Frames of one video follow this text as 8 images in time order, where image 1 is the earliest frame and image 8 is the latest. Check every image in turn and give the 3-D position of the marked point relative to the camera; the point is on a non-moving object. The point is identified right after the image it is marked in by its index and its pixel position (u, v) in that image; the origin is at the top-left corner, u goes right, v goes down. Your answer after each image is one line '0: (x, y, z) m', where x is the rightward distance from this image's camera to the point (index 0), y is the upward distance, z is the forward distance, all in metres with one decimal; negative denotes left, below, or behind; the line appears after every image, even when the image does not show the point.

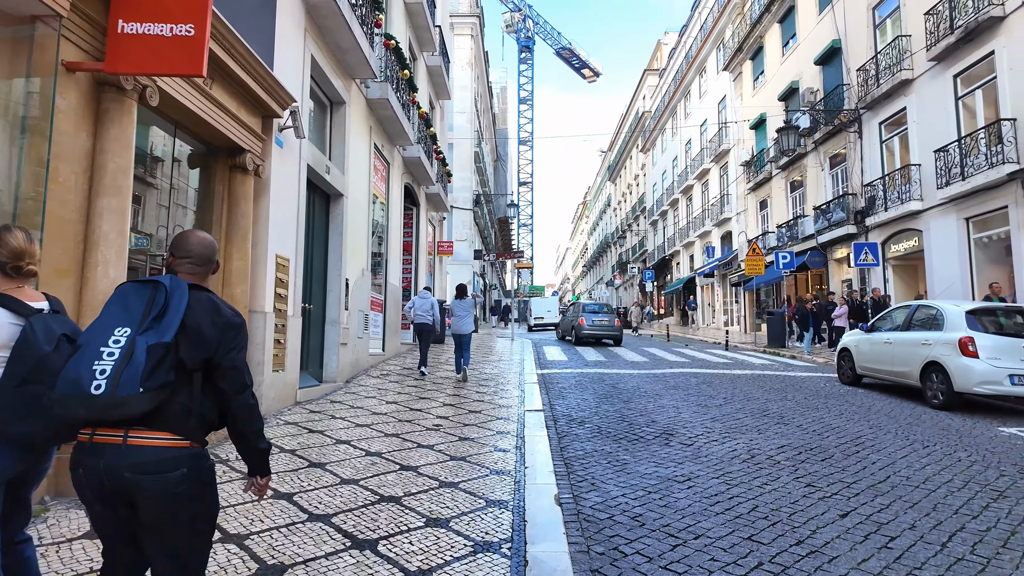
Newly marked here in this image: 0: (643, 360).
0: (+2.9, -1.6, +12.9) m
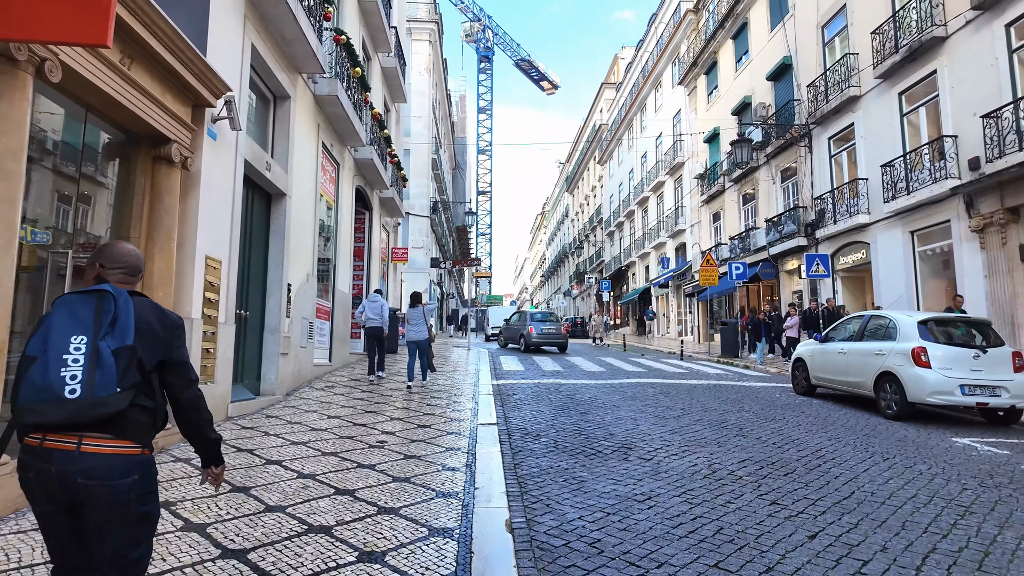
0: (+1.9, -1.7, +12.7) m
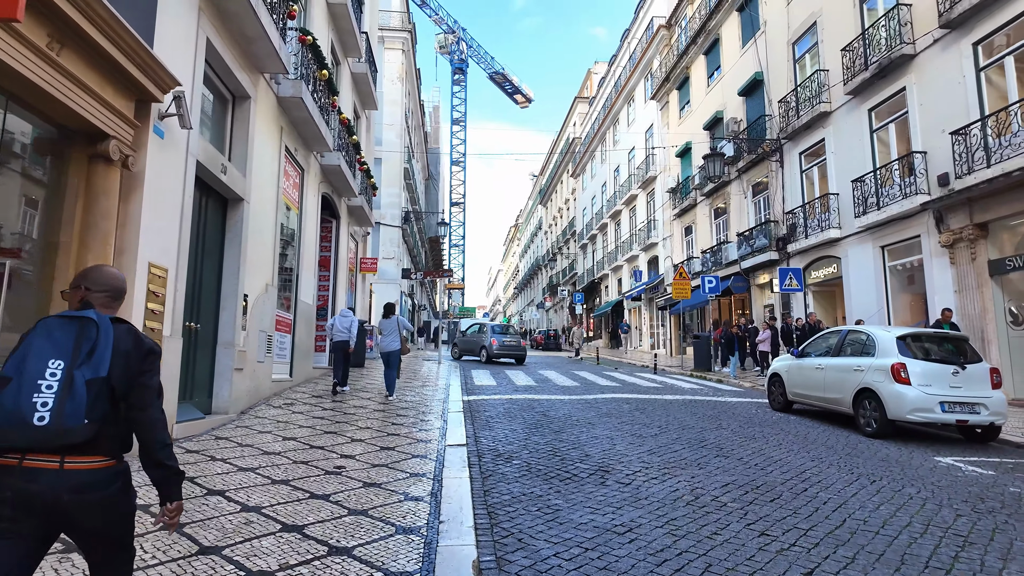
0: (+1.3, -2.0, +12.4) m
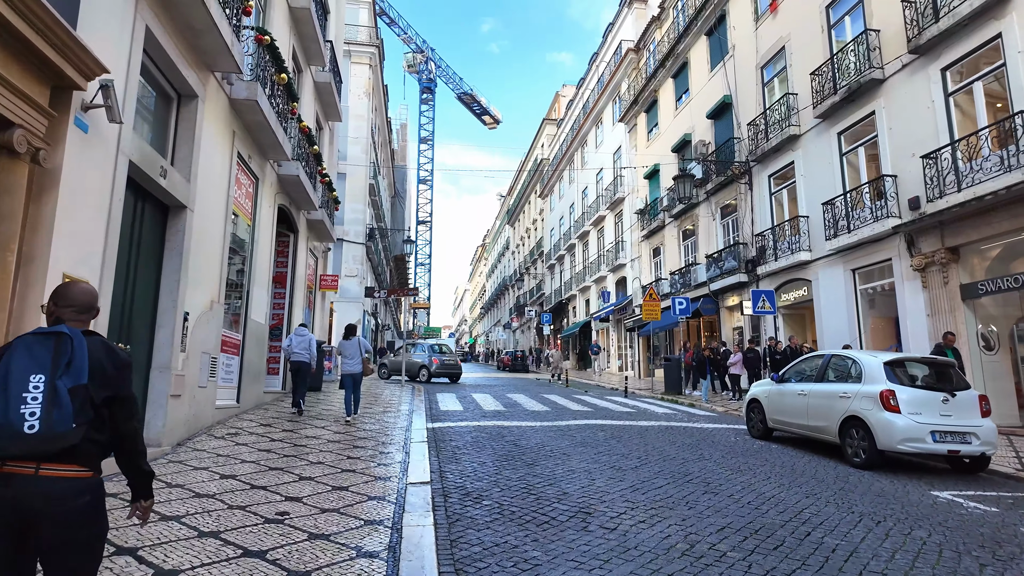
0: (+0.6, -2.4, +11.8) m
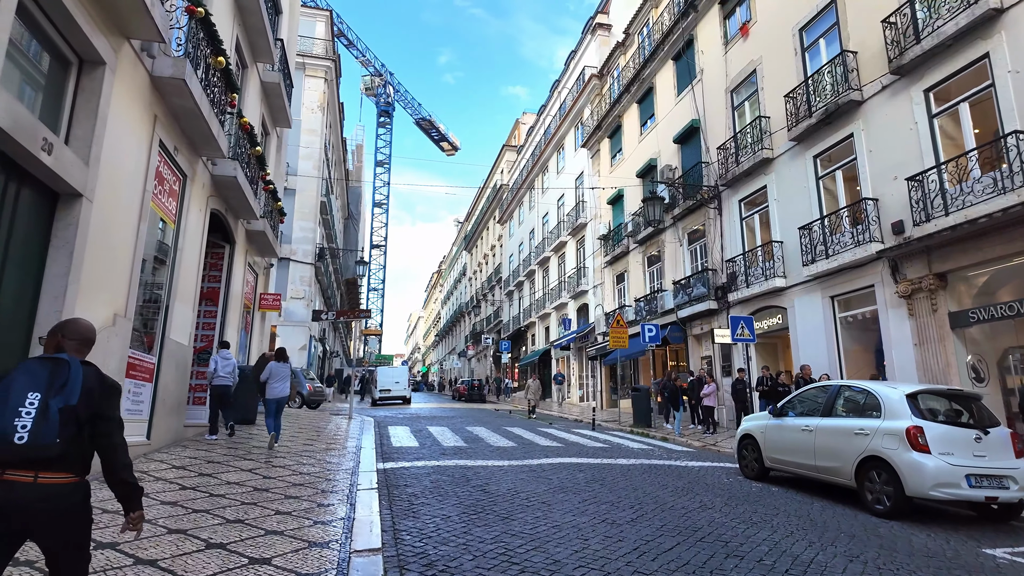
0: (0.0, -2.8, +10.7) m
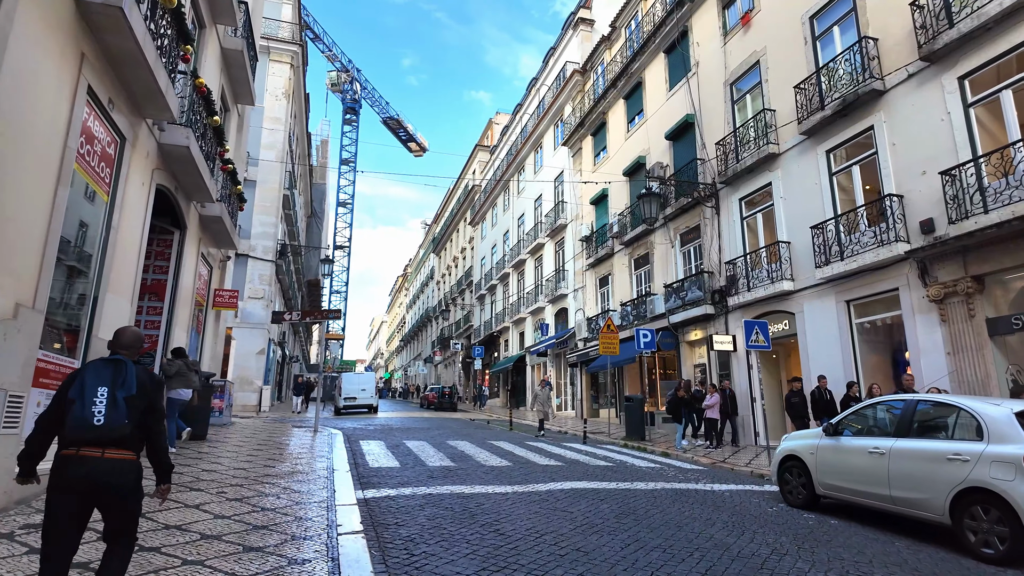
0: (-0.1, -2.8, +9.4) m
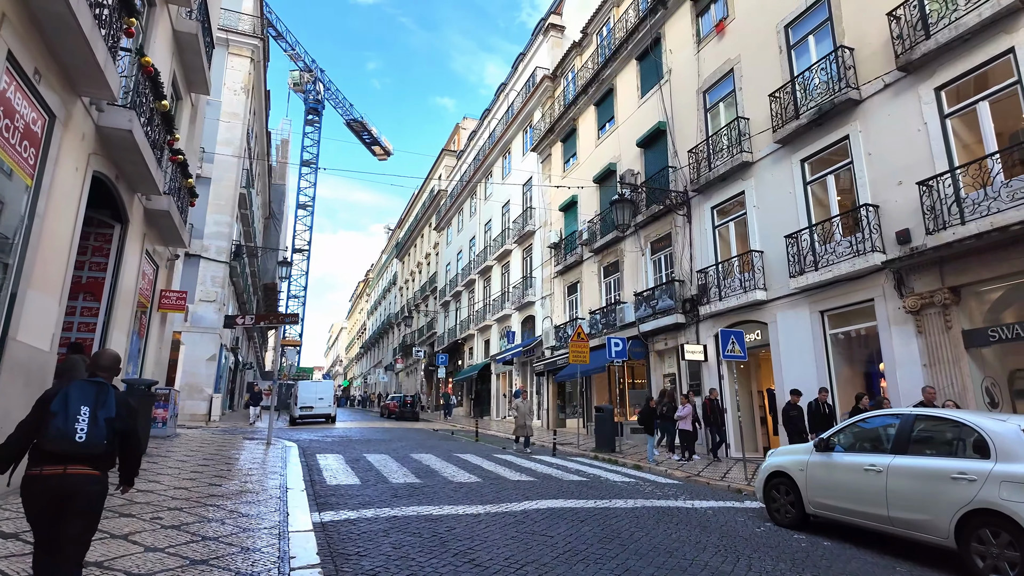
0: (-0.6, -2.8, +8.8) m
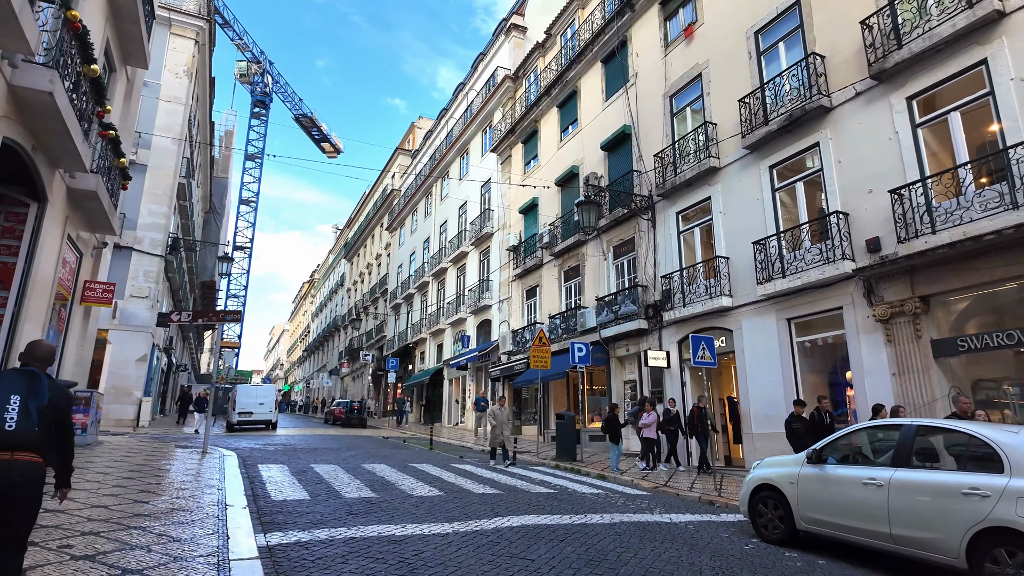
0: (-1.1, -2.8, +8.1) m
